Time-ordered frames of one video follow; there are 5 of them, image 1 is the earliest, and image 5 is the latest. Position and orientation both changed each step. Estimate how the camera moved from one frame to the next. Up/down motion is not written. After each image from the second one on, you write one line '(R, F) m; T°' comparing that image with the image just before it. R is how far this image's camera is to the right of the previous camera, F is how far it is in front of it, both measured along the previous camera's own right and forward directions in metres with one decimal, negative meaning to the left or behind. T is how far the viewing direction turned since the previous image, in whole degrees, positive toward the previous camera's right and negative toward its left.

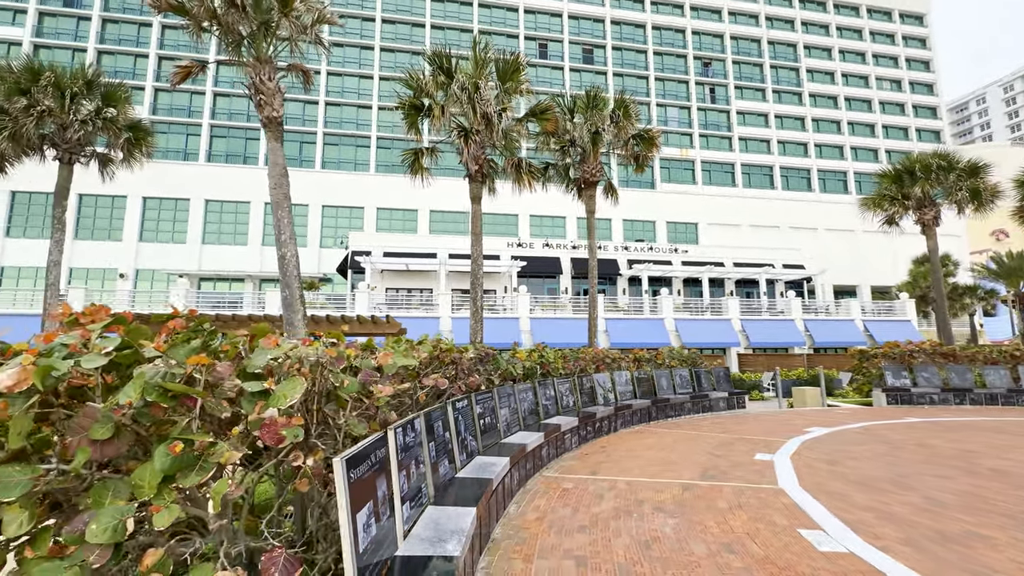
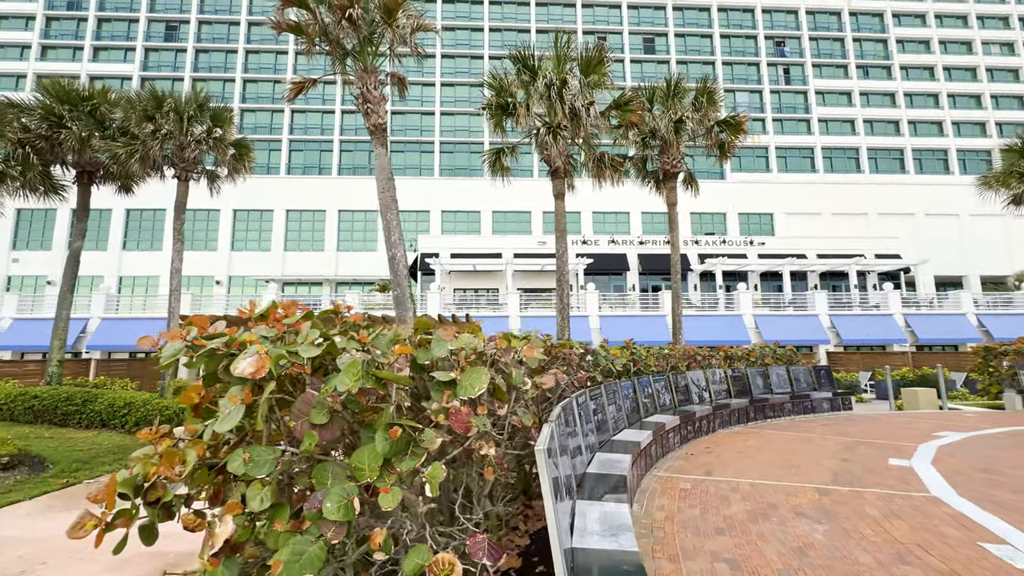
(-0.8, 0.0) m; -7°
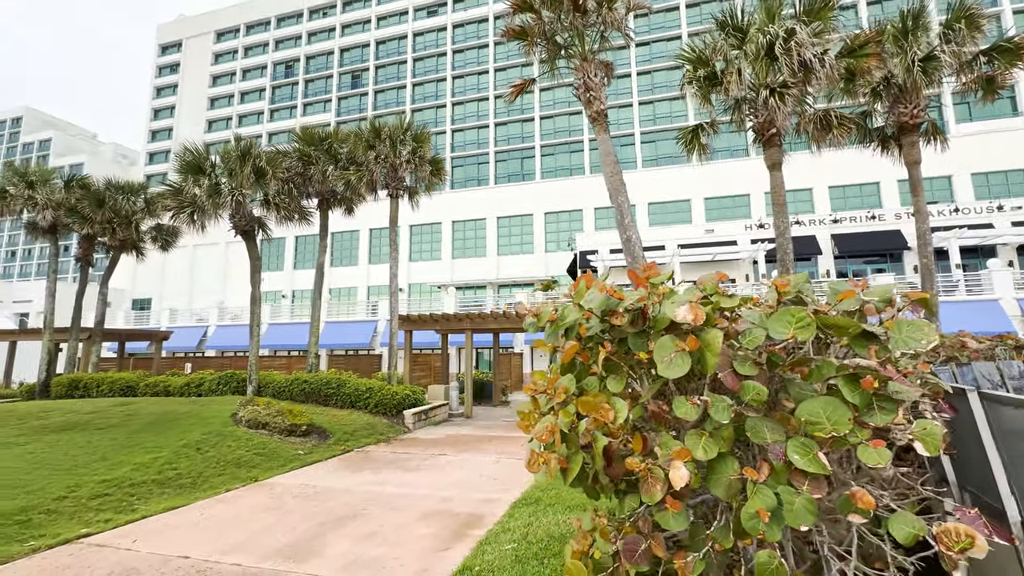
(-1.6, -0.2) m; -18°
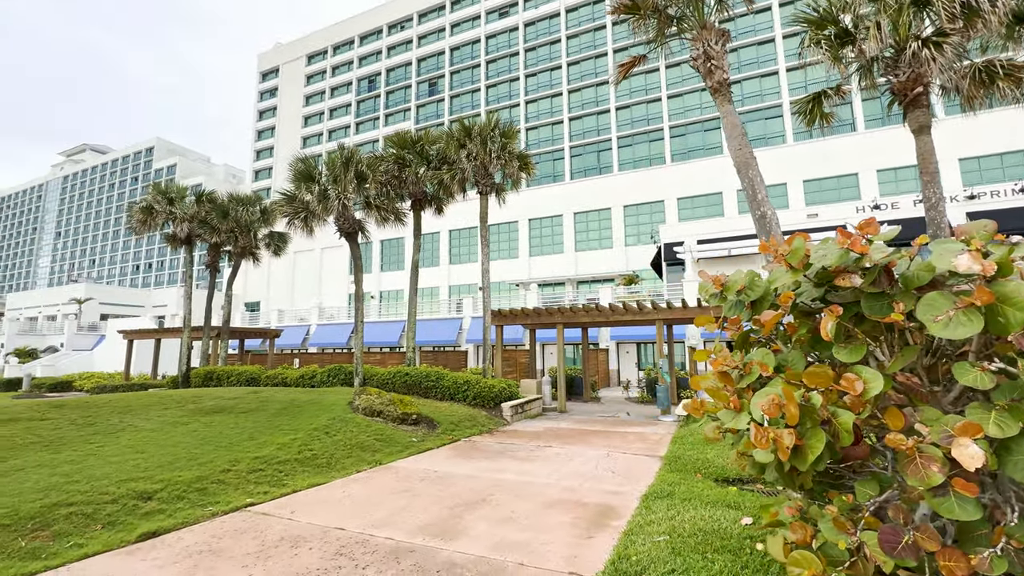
(-0.8, +0.1) m; -9°
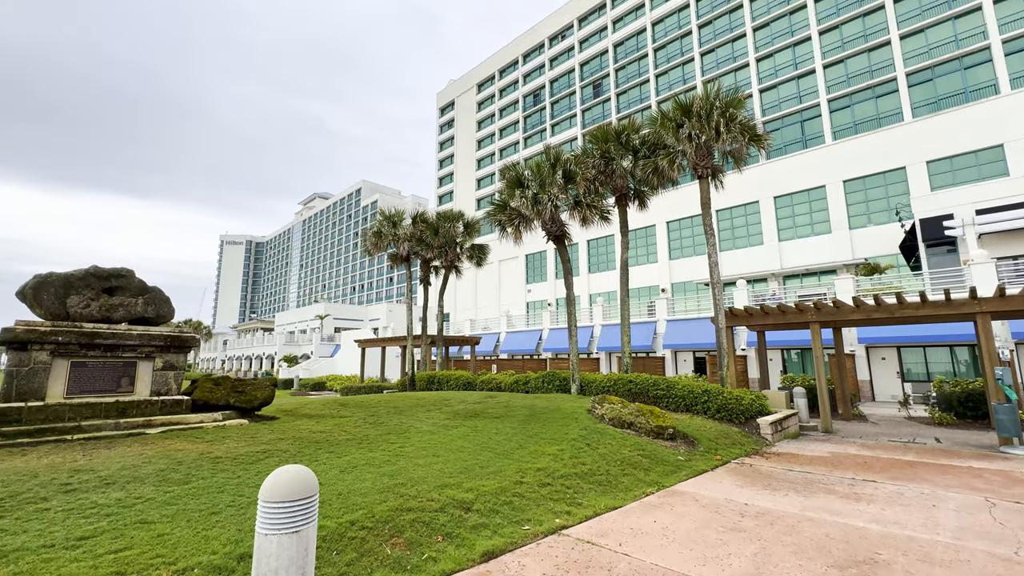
(-2.3, +0.8) m; -20°
